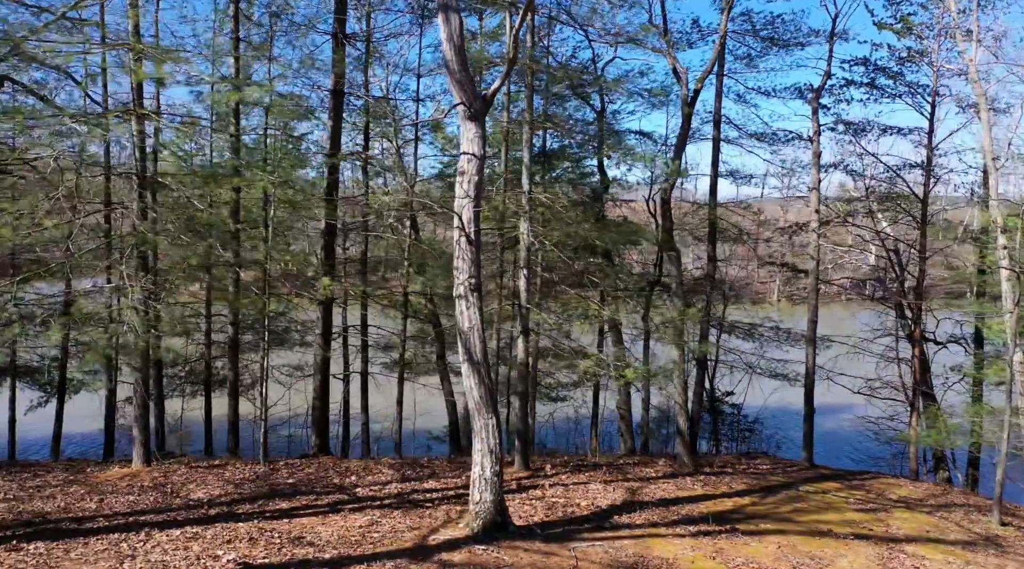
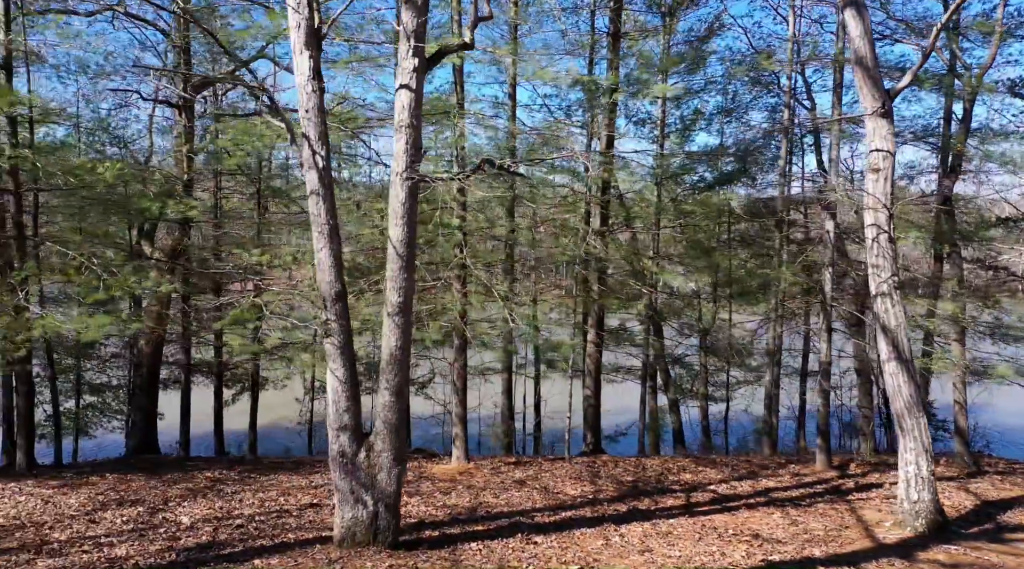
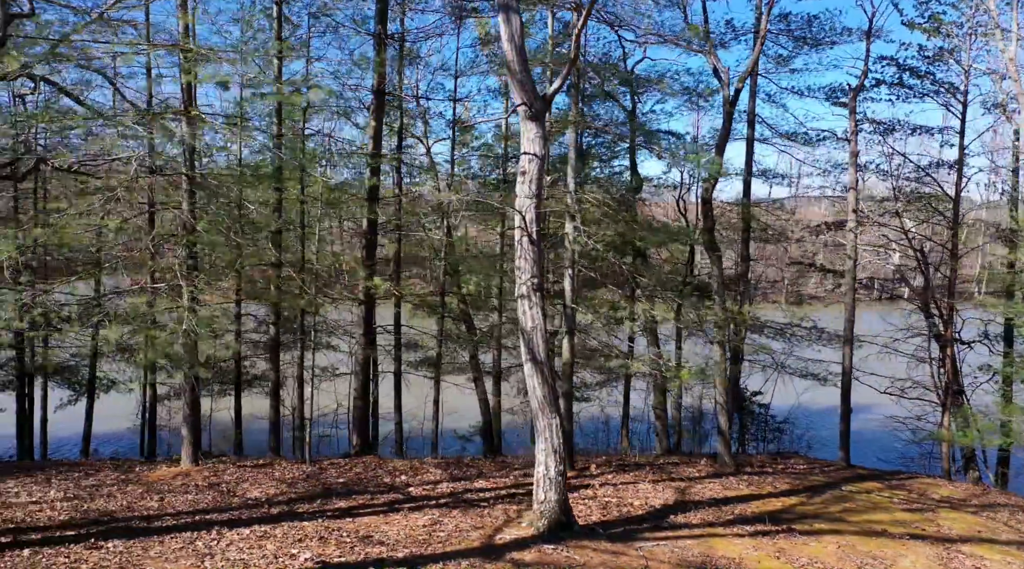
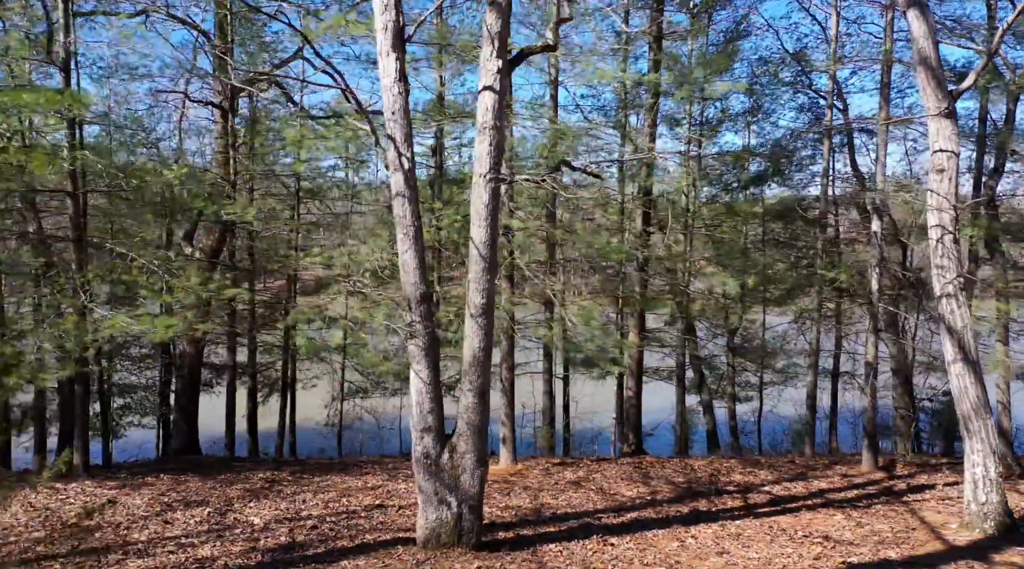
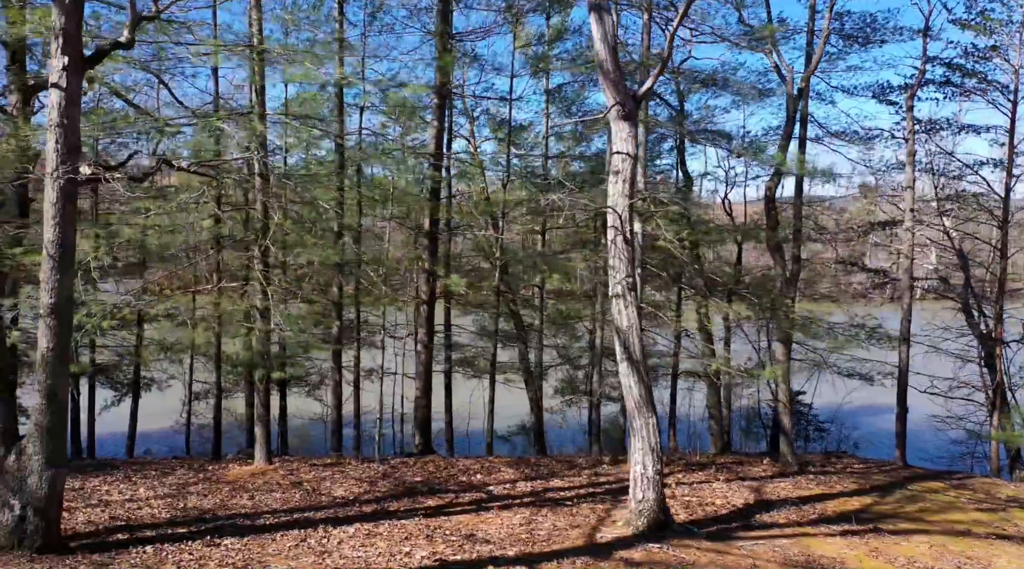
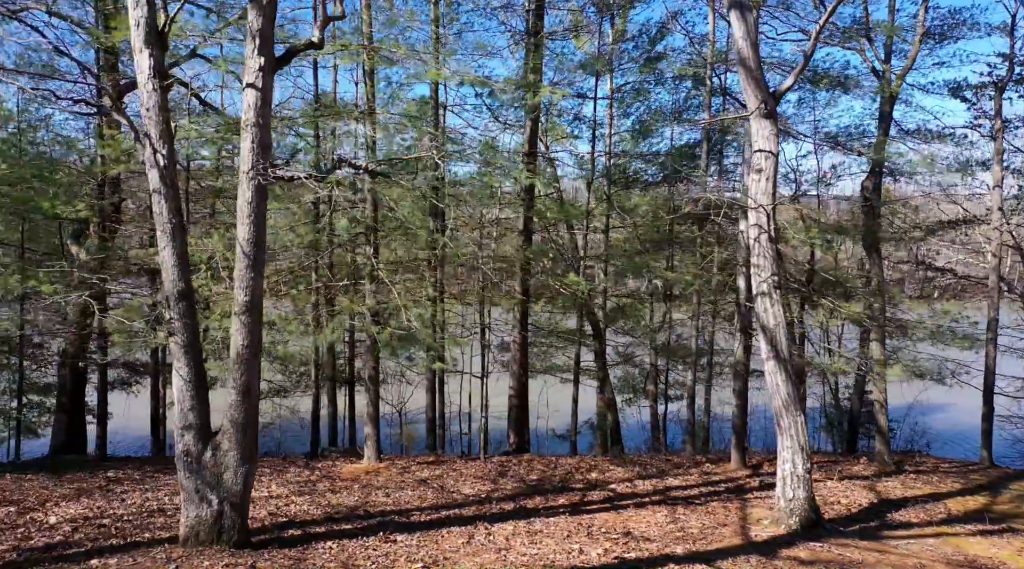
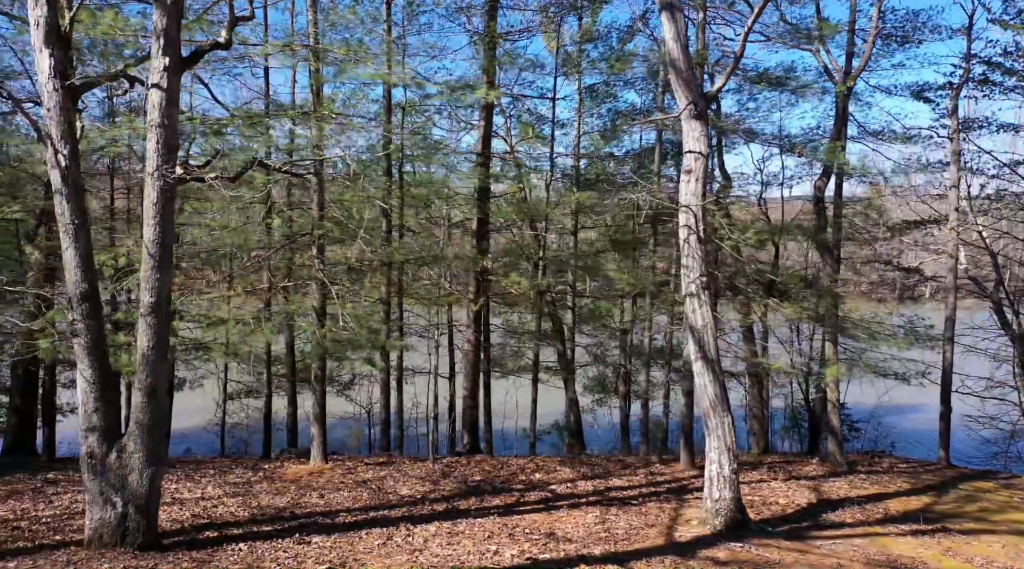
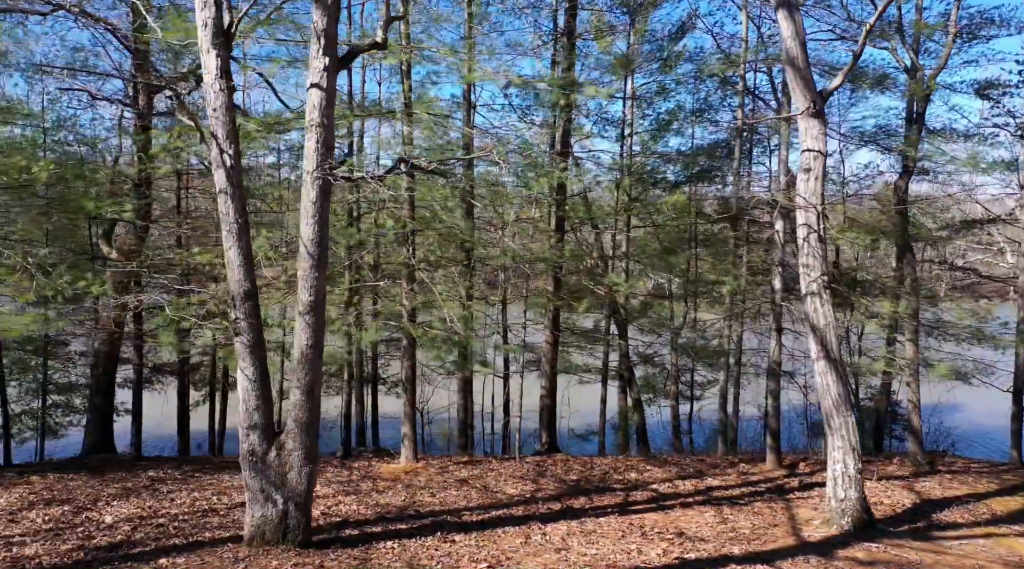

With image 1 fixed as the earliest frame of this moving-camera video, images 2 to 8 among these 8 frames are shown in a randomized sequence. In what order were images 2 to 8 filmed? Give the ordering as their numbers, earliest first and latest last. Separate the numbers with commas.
3, 5, 7, 6, 8, 2, 4
